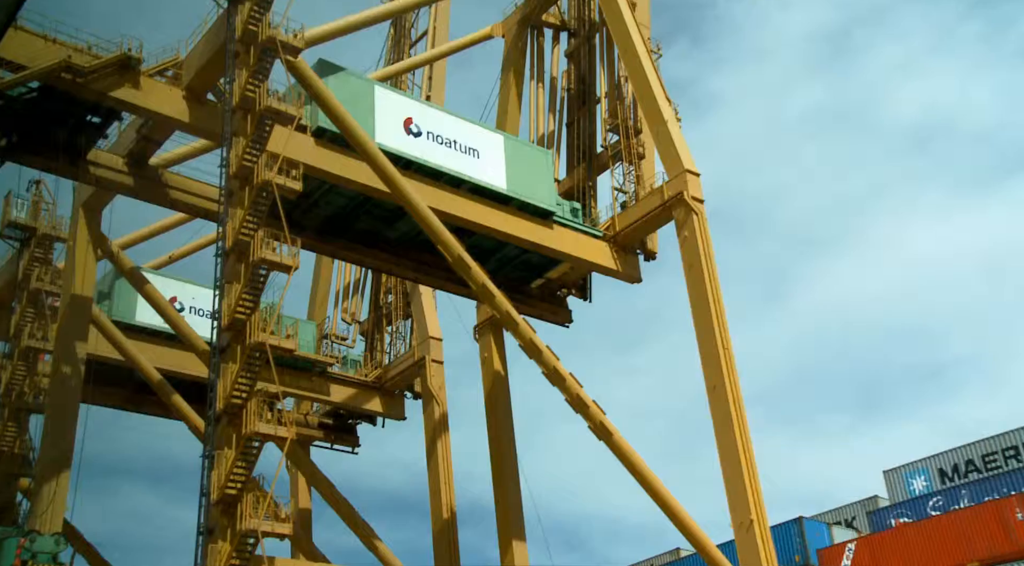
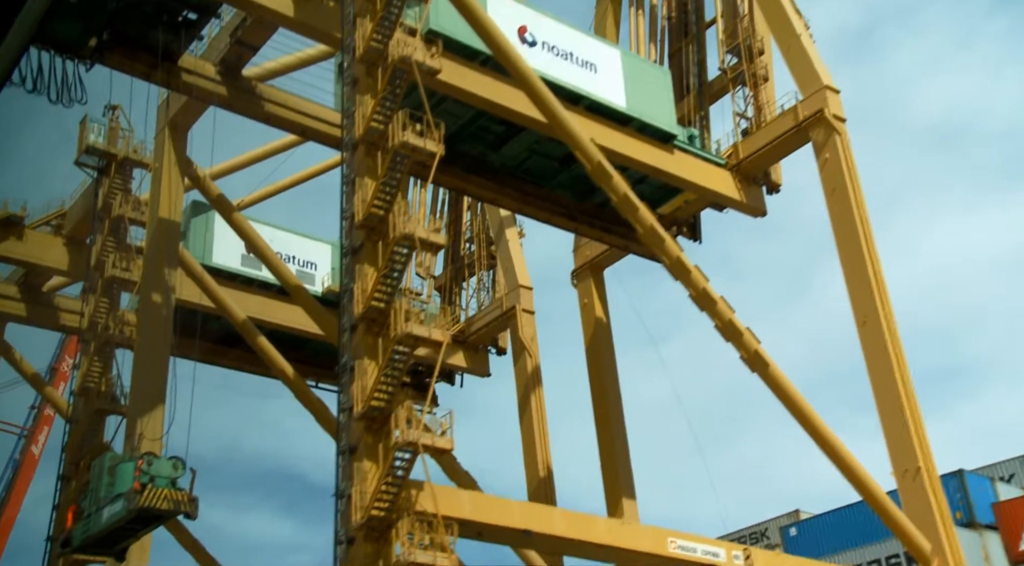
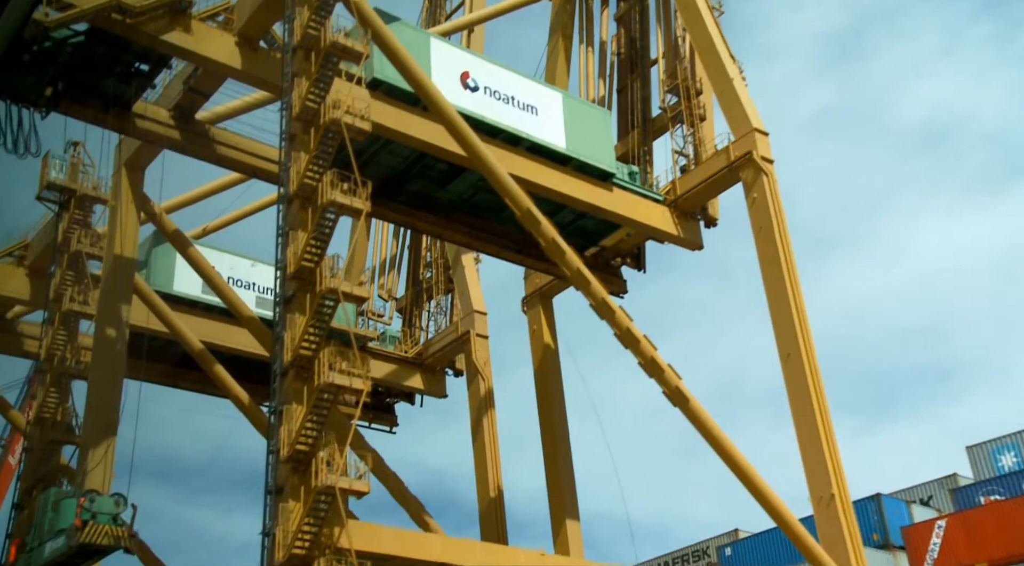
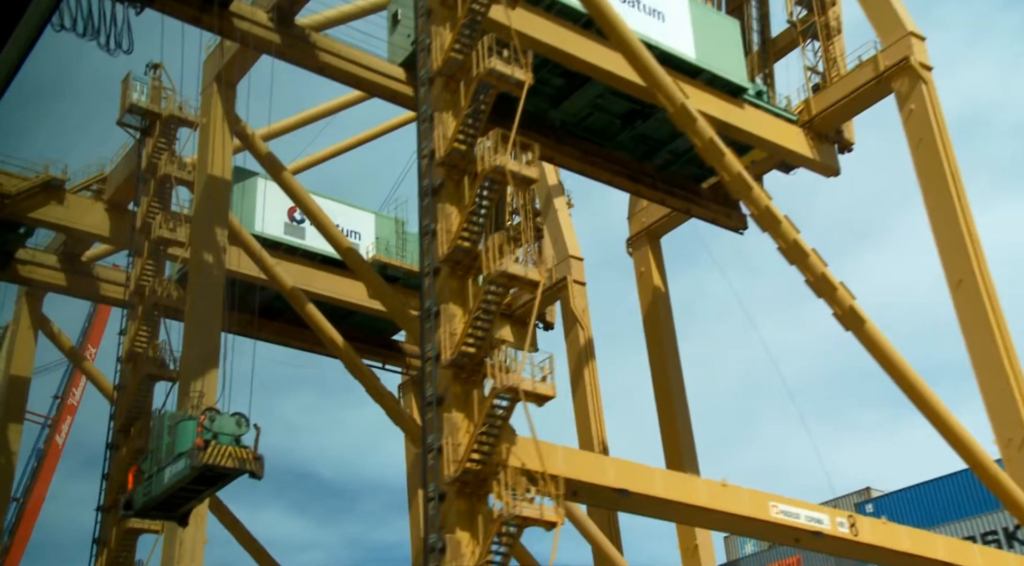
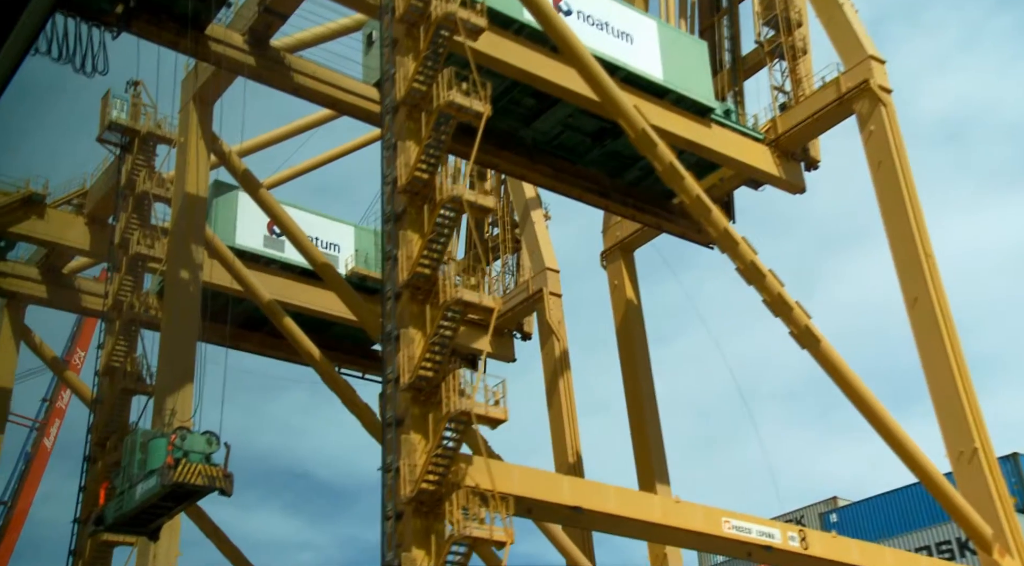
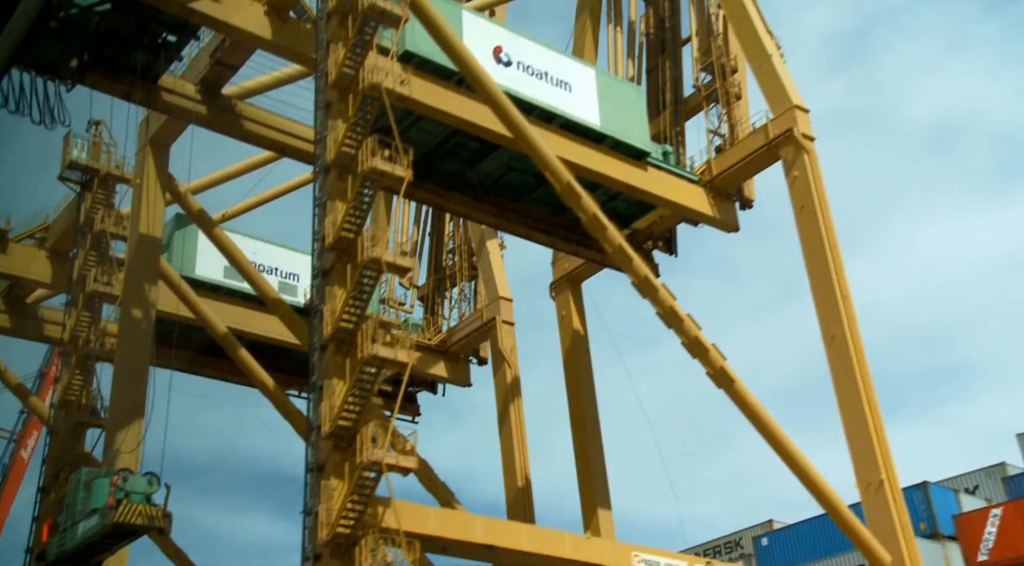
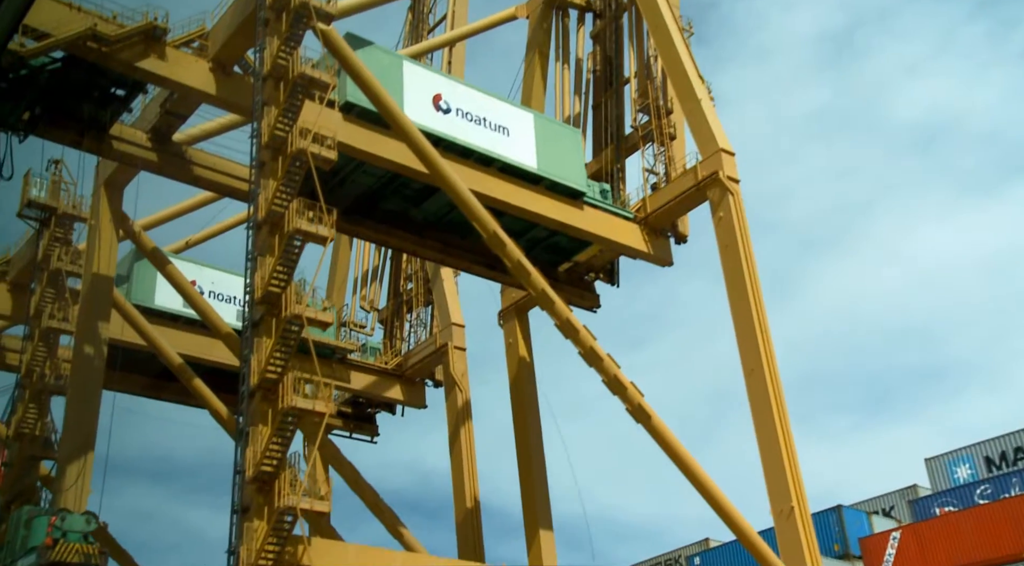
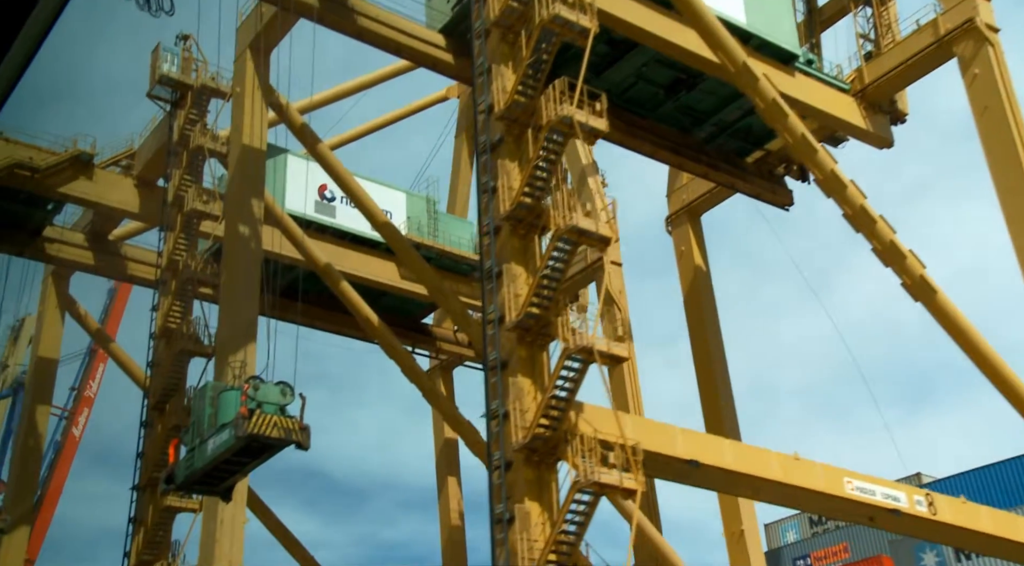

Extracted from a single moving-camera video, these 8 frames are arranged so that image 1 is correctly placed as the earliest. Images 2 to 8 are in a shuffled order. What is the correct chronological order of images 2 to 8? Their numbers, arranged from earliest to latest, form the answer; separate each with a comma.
7, 3, 6, 2, 5, 4, 8
